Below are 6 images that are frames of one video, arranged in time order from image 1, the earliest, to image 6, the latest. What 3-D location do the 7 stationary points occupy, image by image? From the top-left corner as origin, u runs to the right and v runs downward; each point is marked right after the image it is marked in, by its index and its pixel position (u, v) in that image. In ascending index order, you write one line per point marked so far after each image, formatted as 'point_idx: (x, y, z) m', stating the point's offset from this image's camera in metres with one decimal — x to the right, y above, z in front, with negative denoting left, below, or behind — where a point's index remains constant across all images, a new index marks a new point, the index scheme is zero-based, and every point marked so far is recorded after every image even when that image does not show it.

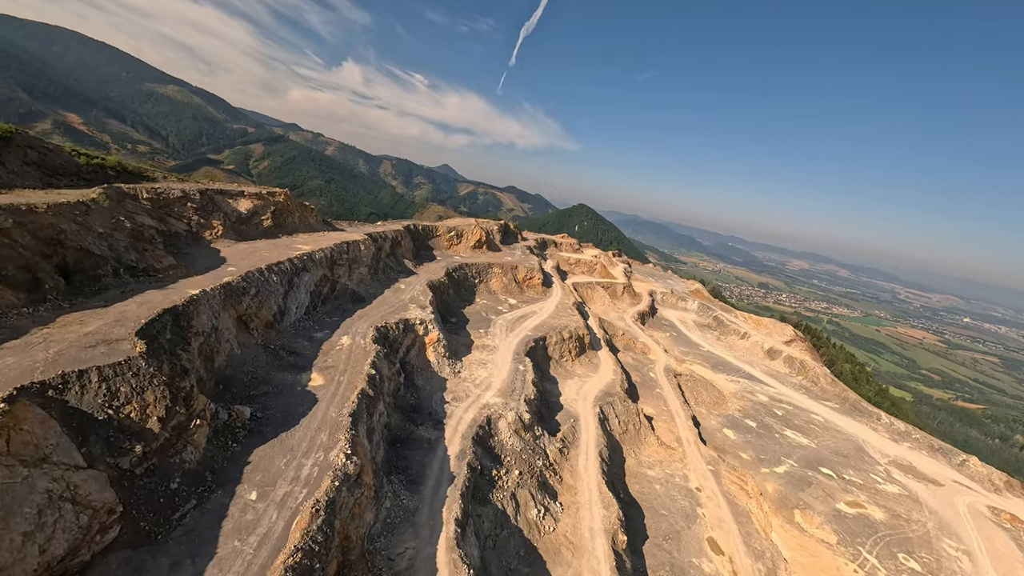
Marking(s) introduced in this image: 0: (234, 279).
0: (-12.8, +0.4, +16.2) m
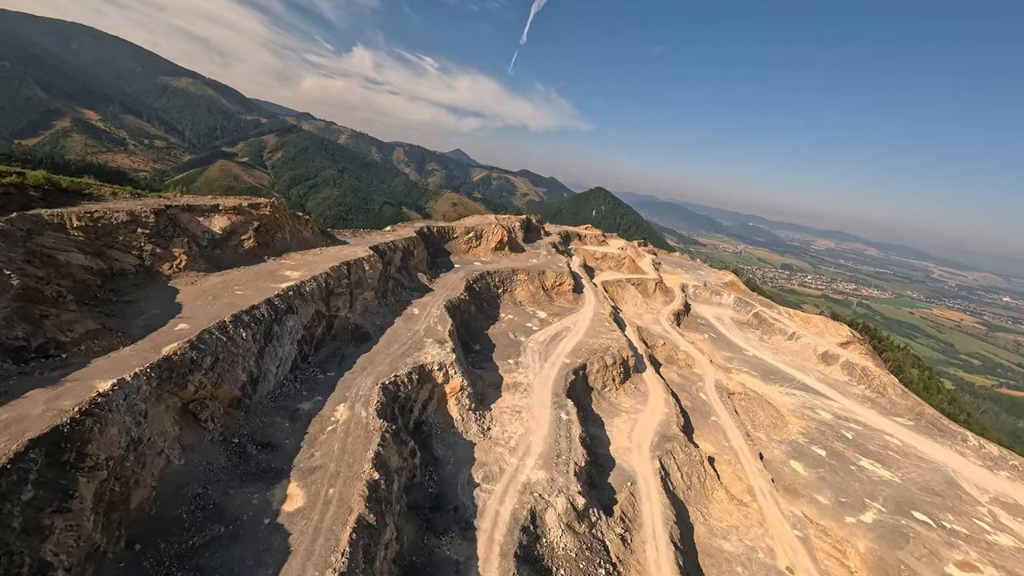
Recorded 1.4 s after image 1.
0: (-10.9, -2.0, +11.5) m
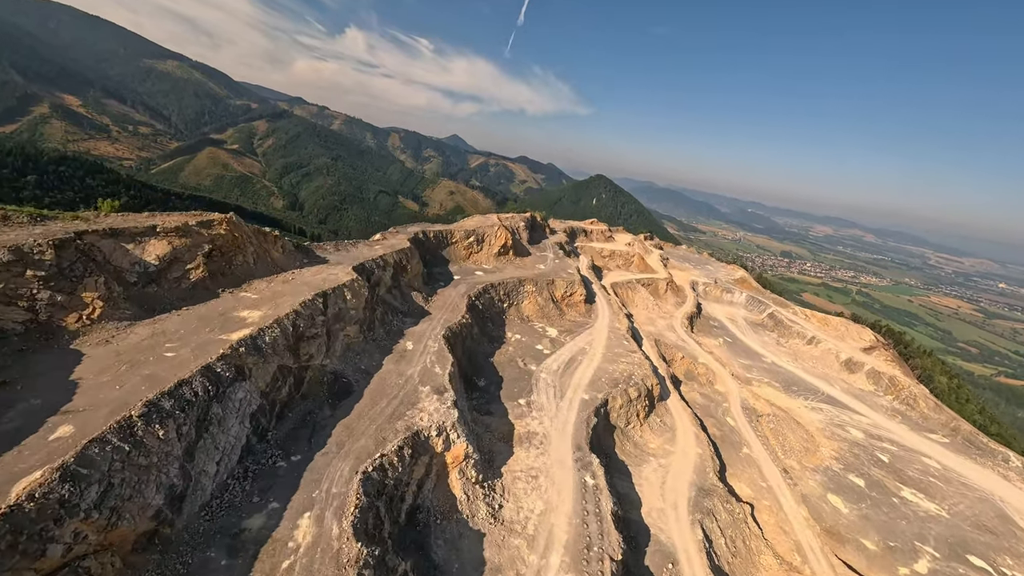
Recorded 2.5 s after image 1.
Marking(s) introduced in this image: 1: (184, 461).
0: (-10.1, -4.2, +7.5) m
1: (-9.4, -5.0, +10.2) m
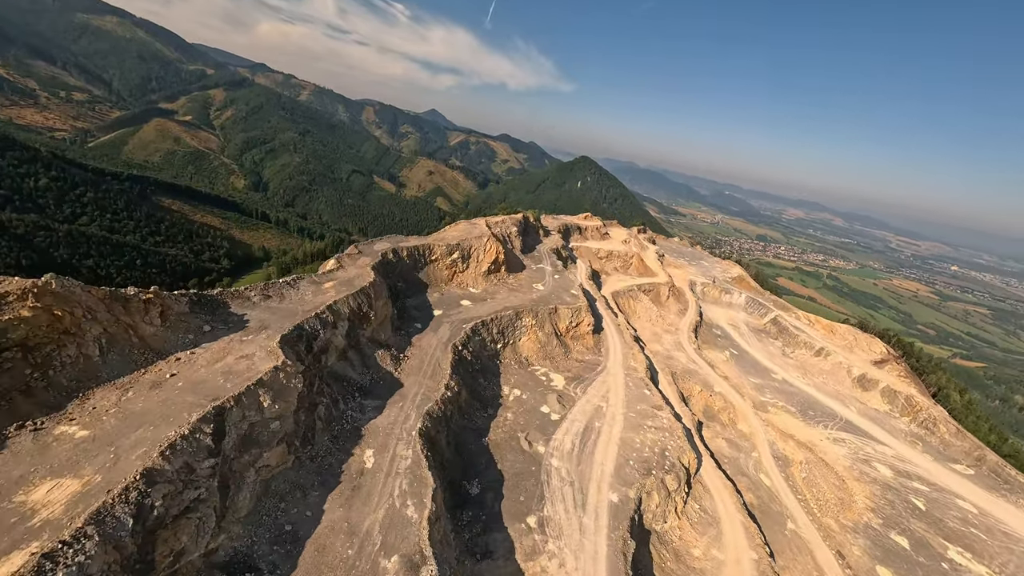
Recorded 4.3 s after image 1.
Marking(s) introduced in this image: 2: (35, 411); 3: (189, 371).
0: (-9.0, -8.4, +0.6) m
1: (-8.5, -9.0, +3.3) m
2: (-13.2, -3.6, +9.8) m
3: (-11.1, -3.0, +12.3) m
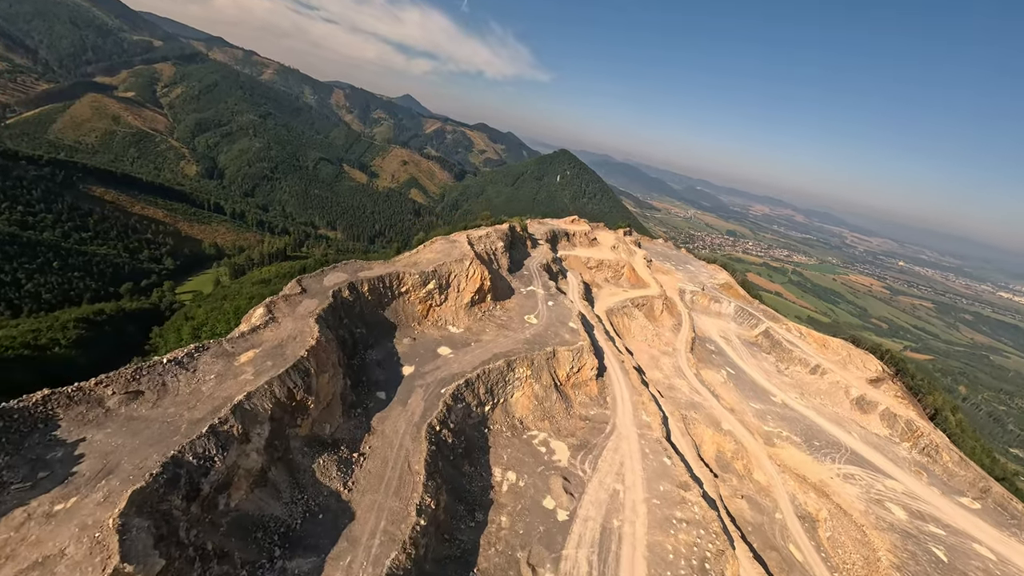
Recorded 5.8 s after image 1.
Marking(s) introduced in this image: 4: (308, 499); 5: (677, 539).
0: (-7.8, -11.8, -5.3) m
1: (-7.5, -12.3, -2.5) m
2: (-12.6, -6.7, +3.5) m
3: (-10.6, -6.1, +6.2) m
4: (-7.0, -7.3, +12.4) m
5: (+8.0, -12.0, +17.5) m
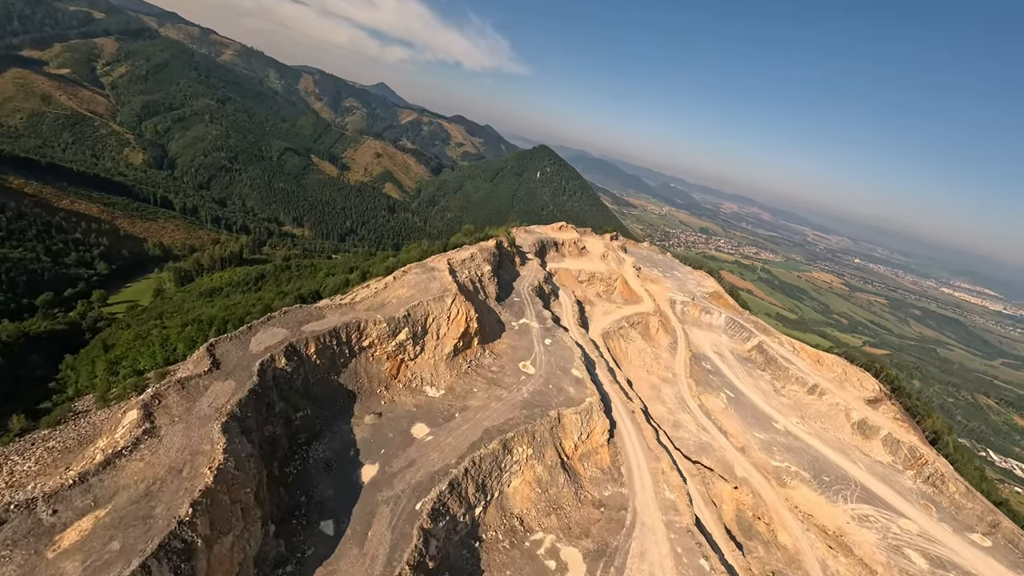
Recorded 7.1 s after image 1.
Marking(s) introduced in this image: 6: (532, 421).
0: (-6.2, -15.1, -10.8) m
1: (-6.0, -15.6, -8.0) m
2: (-11.5, -9.9, -2.4) m
3: (-9.7, -9.2, +0.4) m
4: (-6.5, -10.3, +6.8) m
5: (+8.1, -15.0, +13.0) m
6: (+1.2, -7.1, +19.2) m
